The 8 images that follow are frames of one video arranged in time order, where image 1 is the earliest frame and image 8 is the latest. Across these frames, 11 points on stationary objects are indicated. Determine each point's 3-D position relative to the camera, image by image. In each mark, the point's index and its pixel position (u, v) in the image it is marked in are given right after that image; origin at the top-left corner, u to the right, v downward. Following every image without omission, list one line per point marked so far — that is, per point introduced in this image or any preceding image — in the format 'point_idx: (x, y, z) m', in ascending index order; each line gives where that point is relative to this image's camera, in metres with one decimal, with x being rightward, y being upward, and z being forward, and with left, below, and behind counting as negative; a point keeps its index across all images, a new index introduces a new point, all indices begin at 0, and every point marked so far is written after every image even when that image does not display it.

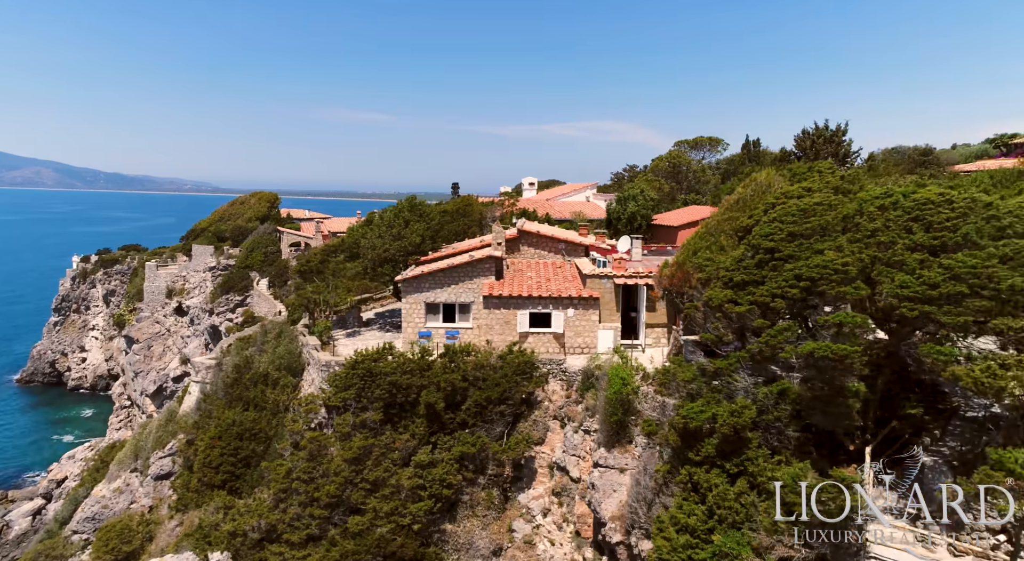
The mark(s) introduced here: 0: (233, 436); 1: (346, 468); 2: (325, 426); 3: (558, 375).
0: (-7.9, -4.5, +17.7) m
1: (-4.2, -4.8, +15.5) m
2: (-5.1, -4.1, +16.9) m
3: (+1.3, -2.6, +16.8) m
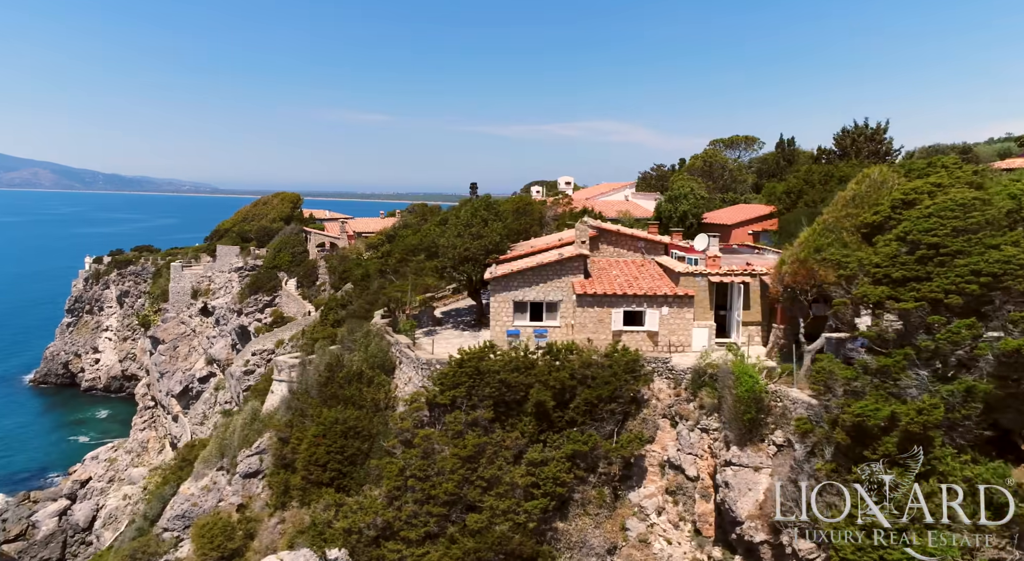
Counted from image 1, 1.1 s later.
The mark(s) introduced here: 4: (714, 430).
0: (-4.9, -4.5, +17.7) m
1: (-1.3, -4.8, +15.5) m
2: (-2.1, -4.0, +16.9) m
3: (+4.2, -2.6, +16.7) m
4: (+5.1, -3.7, +15.0) m
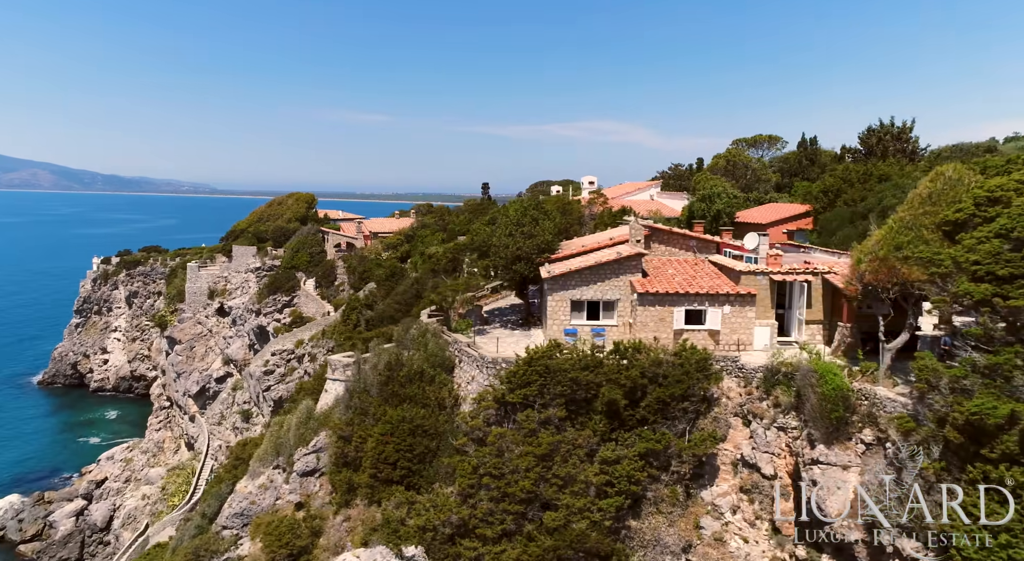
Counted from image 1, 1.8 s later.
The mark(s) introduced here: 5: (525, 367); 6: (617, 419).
0: (-3.0, -4.4, +17.7) m
1: (+0.7, -4.8, +15.5) m
2: (-0.2, -4.0, +16.9) m
3: (+6.2, -2.5, +16.7) m
4: (+7.0, -3.7, +15.0) m
5: (+0.4, -2.4, +16.8) m
6: (+2.9, -3.8, +16.5) m
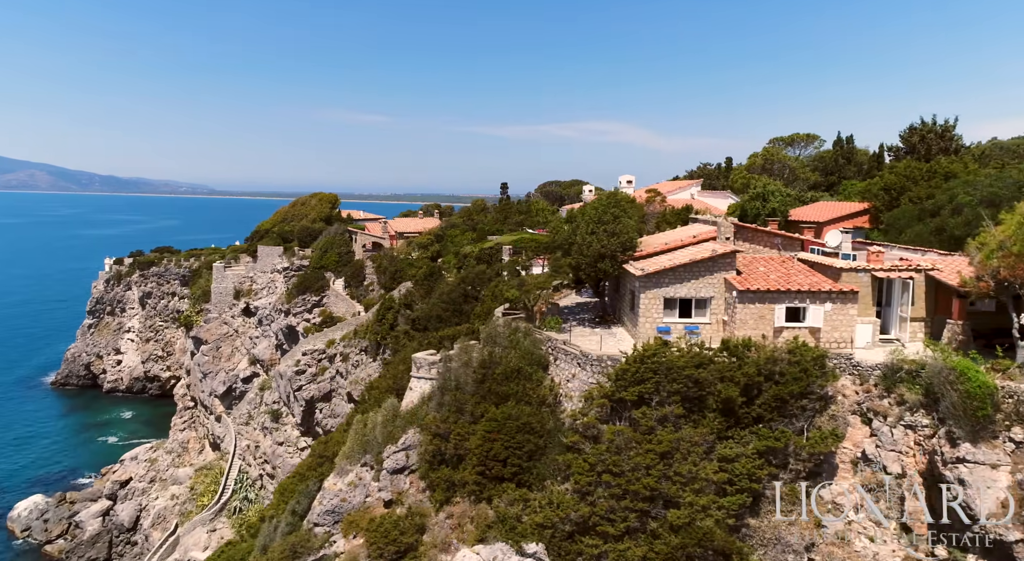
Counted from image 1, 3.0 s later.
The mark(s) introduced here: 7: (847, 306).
0: (+0.1, -4.3, +17.6) m
1: (+3.7, -4.7, +15.4) m
2: (+2.9, -3.9, +16.8) m
3: (+9.2, -2.4, +16.6) m
4: (+10.1, -3.6, +14.8) m
5: (+3.5, -2.3, +16.7) m
6: (+6.0, -3.7, +16.3) m
7: (+10.4, -0.8, +18.7) m
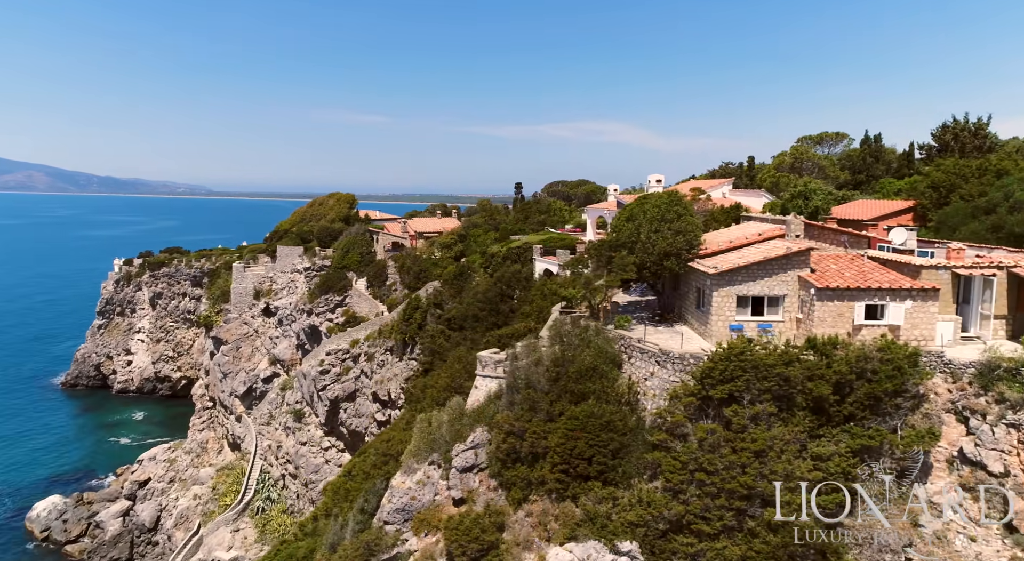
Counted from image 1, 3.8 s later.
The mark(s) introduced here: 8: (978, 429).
0: (+2.5, -4.3, +17.5) m
1: (+6.1, -4.6, +15.3) m
2: (+5.3, -3.8, +16.7) m
3: (+11.6, -2.4, +16.4) m
4: (+12.4, -3.5, +14.6) m
5: (+5.8, -2.2, +16.6) m
6: (+8.3, -3.6, +16.2) m
7: (+12.8, -0.7, +18.5) m
8: (+11.7, -3.7, +15.2) m
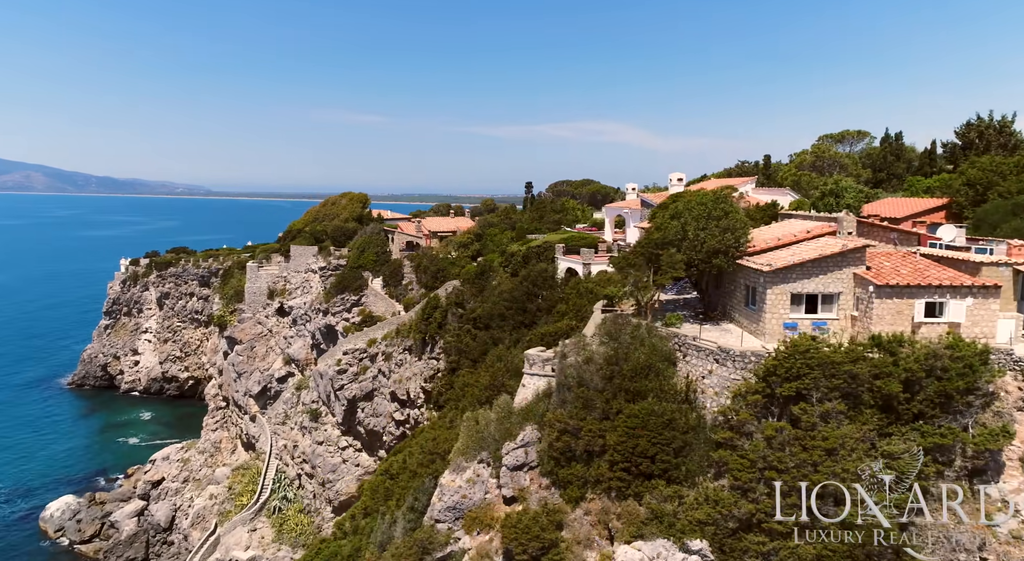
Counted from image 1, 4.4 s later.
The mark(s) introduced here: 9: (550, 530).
0: (+4.3, -4.2, +17.4) m
1: (+7.9, -4.5, +15.2) m
2: (+7.1, -3.7, +16.6) m
3: (+13.4, -2.3, +16.3) m
4: (+14.2, -3.4, +14.5) m
5: (+7.6, -2.1, +16.5) m
6: (+10.1, -3.5, +16.1) m
7: (+14.6, -0.6, +18.4) m
8: (+13.5, -3.6, +15.1) m
9: (+1.1, -7.4, +17.9) m
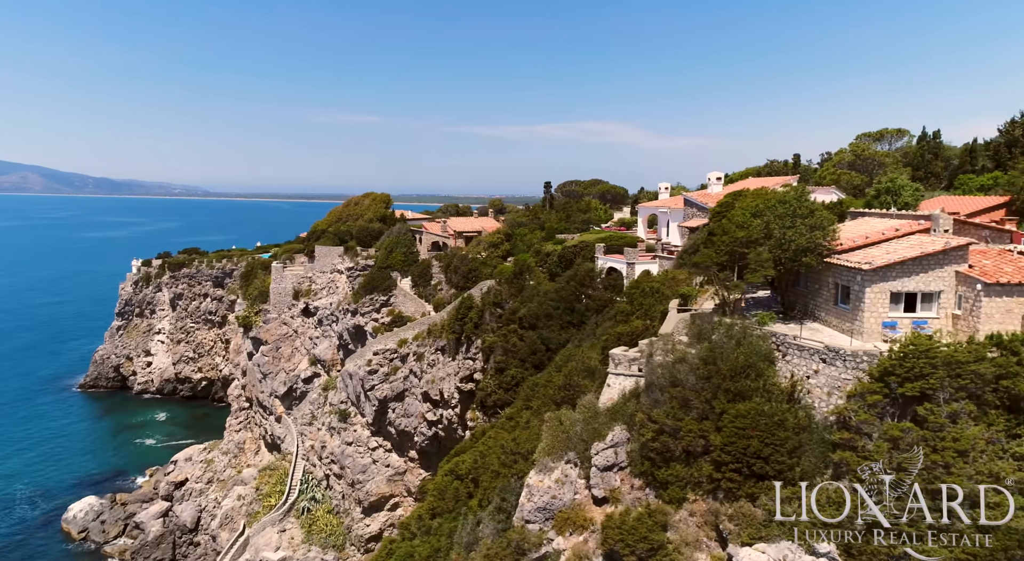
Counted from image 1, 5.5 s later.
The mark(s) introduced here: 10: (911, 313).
0: (+7.4, -4.1, +17.1) m
1: (+11.0, -4.4, +14.9) m
2: (+10.1, -3.7, +16.3) m
3: (+16.5, -2.2, +15.9) m
4: (+17.3, -3.3, +14.1) m
5: (+10.7, -2.1, +16.2) m
6: (+13.2, -3.4, +15.7) m
7: (+17.7, -0.5, +18.1) m
8: (+16.6, -3.5, +14.7) m
9: (+4.2, -7.3, +17.6) m
10: (+13.2, -1.1, +19.8) m
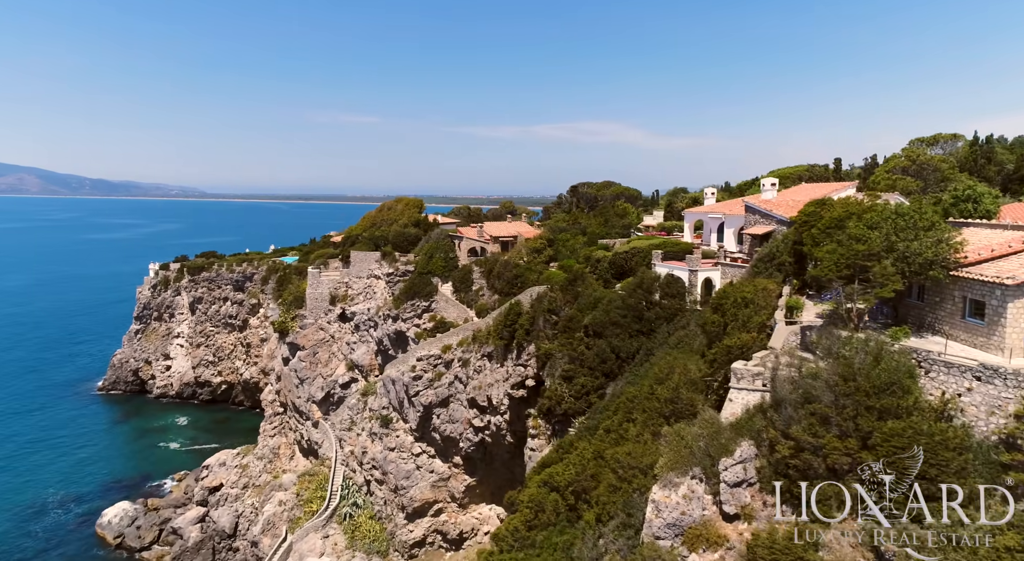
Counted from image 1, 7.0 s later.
0: (+11.8, -4.6, +16.9) m
1: (+15.4, -4.9, +14.6) m
2: (+14.5, -4.2, +16.0) m
3: (+20.9, -2.7, +15.6) m
4: (+21.6, -3.8, +13.8) m
5: (+15.1, -2.5, +15.9) m
6: (+17.6, -3.9, +15.4) m
7: (+22.1, -1.0, +17.7) m
8: (+21.0, -4.0, +14.4) m
9: (+8.7, -7.8, +17.4) m
10: (+17.6, -1.5, +19.5) m
